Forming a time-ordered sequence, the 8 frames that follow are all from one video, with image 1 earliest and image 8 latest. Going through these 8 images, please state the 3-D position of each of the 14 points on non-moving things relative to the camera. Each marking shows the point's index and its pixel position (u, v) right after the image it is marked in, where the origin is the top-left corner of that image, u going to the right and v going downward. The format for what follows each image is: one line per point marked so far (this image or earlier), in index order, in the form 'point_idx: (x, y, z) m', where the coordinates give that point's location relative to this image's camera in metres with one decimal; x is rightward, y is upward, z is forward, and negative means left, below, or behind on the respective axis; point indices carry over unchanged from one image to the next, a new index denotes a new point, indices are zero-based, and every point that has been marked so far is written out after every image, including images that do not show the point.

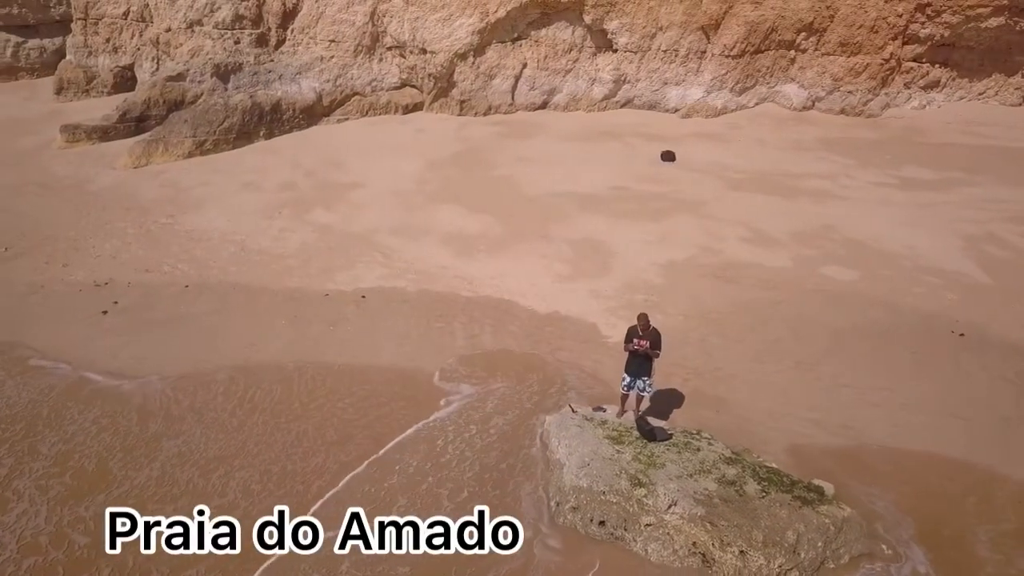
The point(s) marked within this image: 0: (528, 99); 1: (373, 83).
0: (+0.3, +2.9, +12.2) m
1: (-2.1, +3.0, +12.0) m
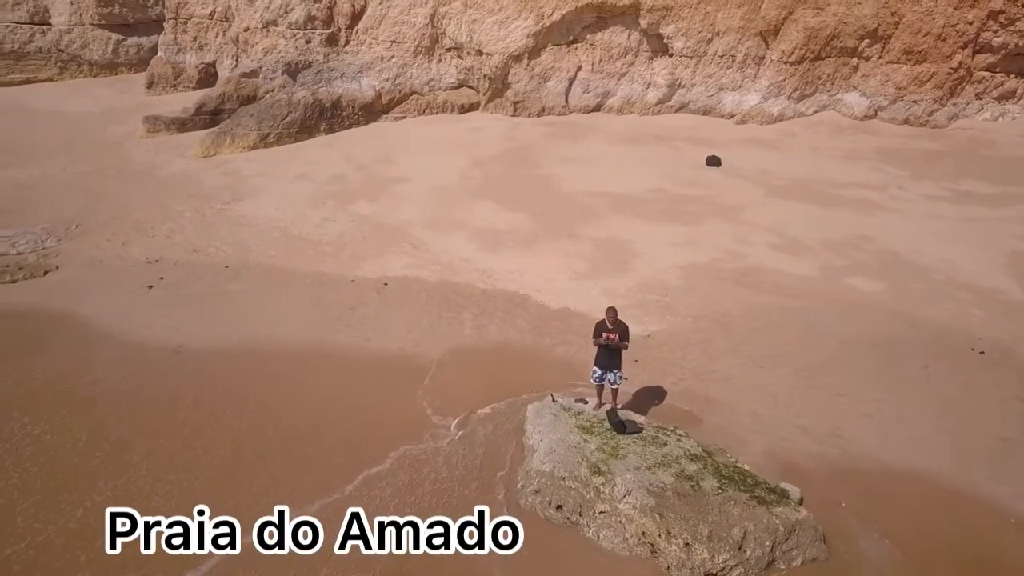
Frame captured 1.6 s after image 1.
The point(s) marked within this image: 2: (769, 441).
0: (+1.1, +2.9, +12.4) m
1: (-1.3, +3.2, +12.5) m
2: (+1.8, -1.2, +5.6) m
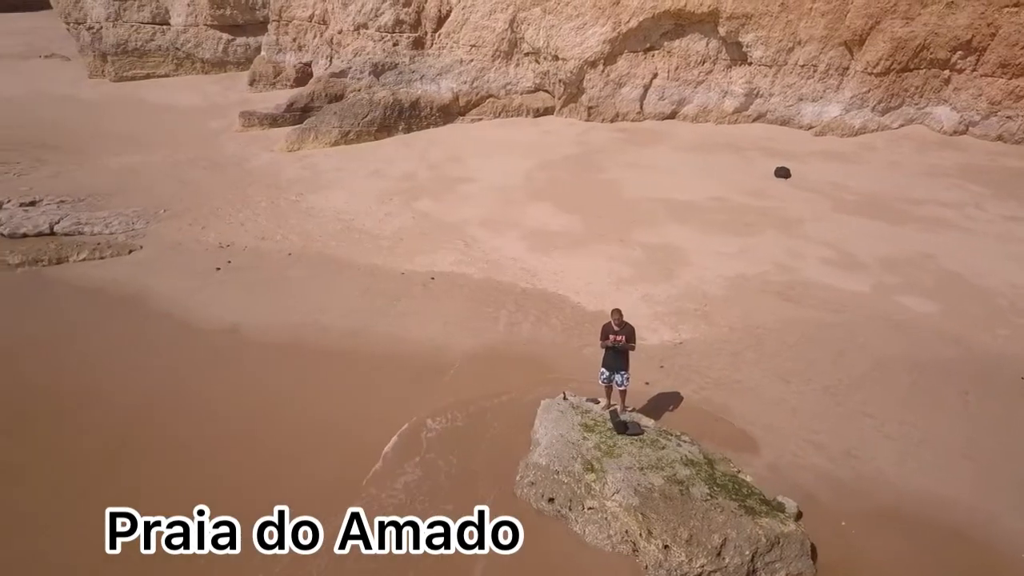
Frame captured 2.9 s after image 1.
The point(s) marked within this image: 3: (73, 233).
0: (+2.2, +2.7, +12.4) m
1: (-0.1, +3.2, +12.8) m
2: (+1.8, -1.3, +5.5) m
3: (-5.0, +0.6, +9.2) m
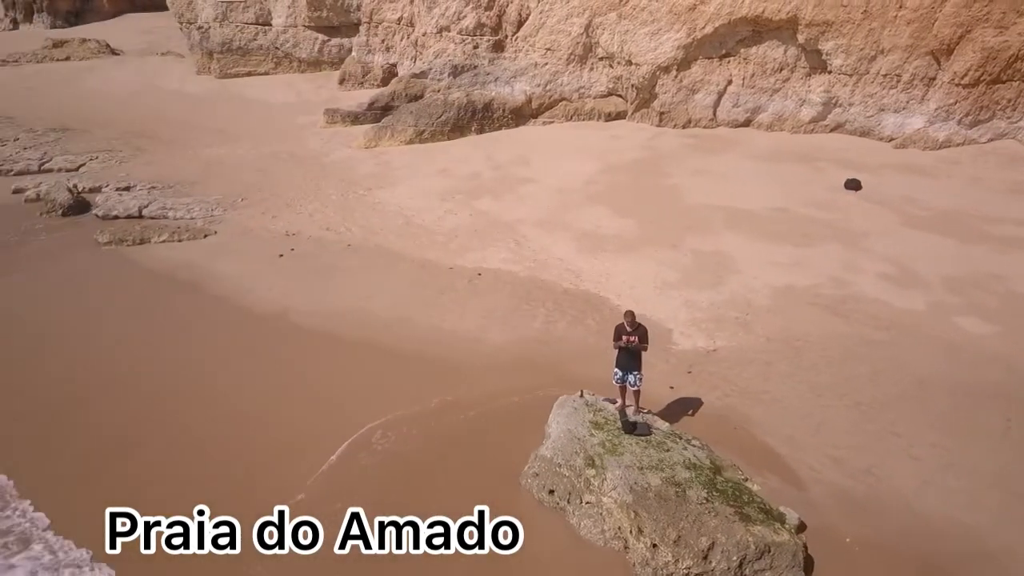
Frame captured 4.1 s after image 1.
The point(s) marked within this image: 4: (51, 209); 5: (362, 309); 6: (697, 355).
0: (+3.3, +2.6, +12.2) m
1: (+1.1, +3.1, +12.9) m
2: (+1.9, -1.3, +5.4) m
3: (-4.3, +0.9, +10.0) m
4: (-5.7, +1.0, +10.1) m
5: (-1.4, -0.2, +7.8) m
6: (+1.6, -0.6, +7.0) m
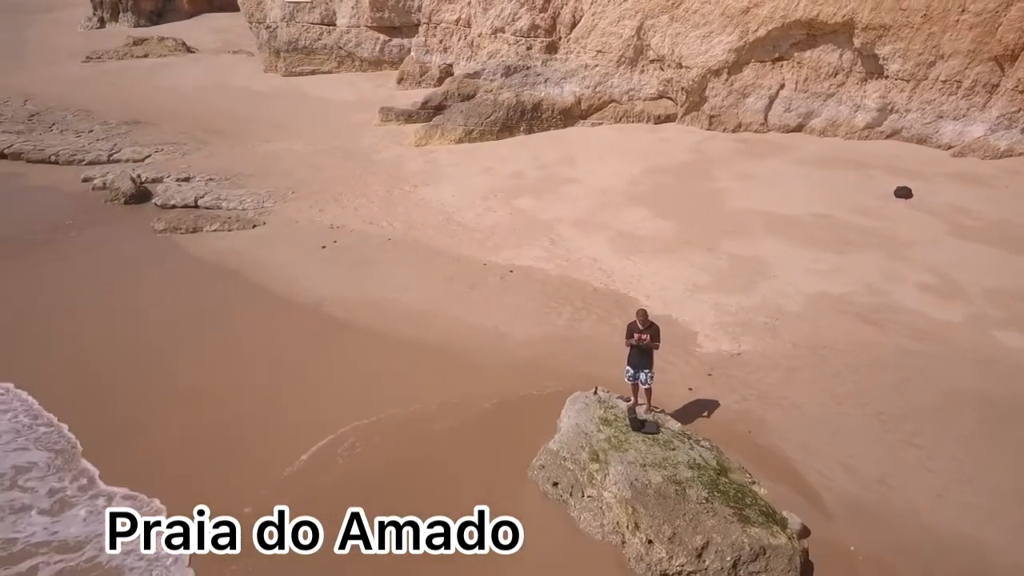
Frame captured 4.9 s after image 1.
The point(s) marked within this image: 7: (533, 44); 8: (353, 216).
0: (+4.0, +2.5, +12.1) m
1: (+1.9, +3.1, +12.9) m
2: (+1.9, -1.4, +5.4) m
3: (-3.8, +1.1, +10.4) m
4: (-5.2, +1.2, +10.6) m
5: (-1.2, -0.1, +8.0) m
6: (+1.8, -0.6, +6.9) m
7: (+0.3, +4.0, +13.5) m
8: (-2.0, +0.9, +10.1) m
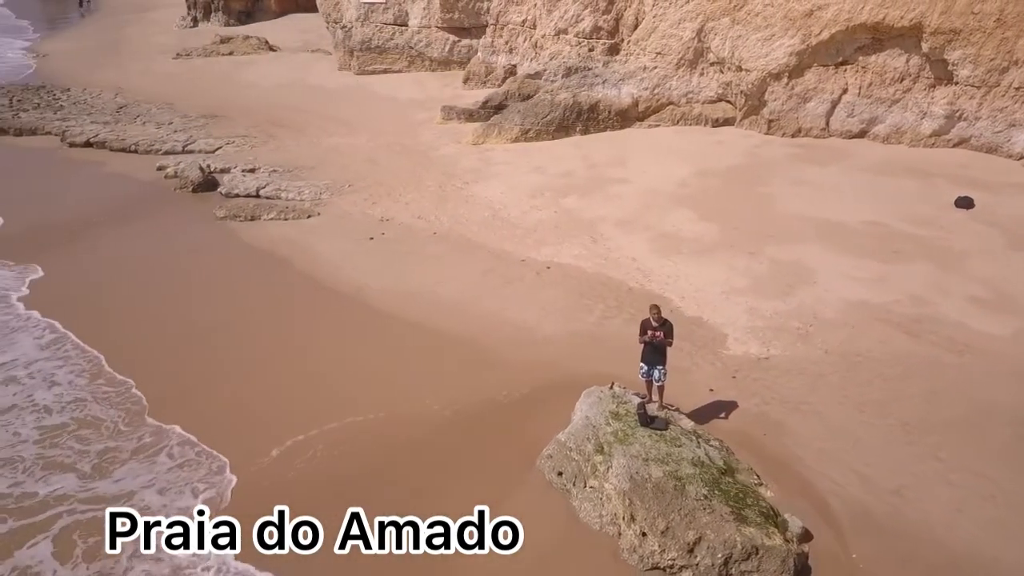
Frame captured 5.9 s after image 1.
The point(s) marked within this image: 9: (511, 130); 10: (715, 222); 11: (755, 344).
0: (+4.8, +2.4, +11.8) m
1: (+2.8, +3.0, +12.8) m
2: (+2.0, -1.4, +5.3) m
3: (-3.2, +1.2, +10.9) m
4: (-4.5, +1.4, +11.2) m
5: (-0.8, 0.0, +8.2) m
6: (+2.0, -0.6, +6.9) m
7: (+1.4, +4.0, +13.5) m
8: (-1.4, +1.0, +10.4) m
9: (0.0, +2.5, +12.9) m
10: (+2.4, +0.8, +9.6) m
11: (+2.1, -0.5, +7.1) m
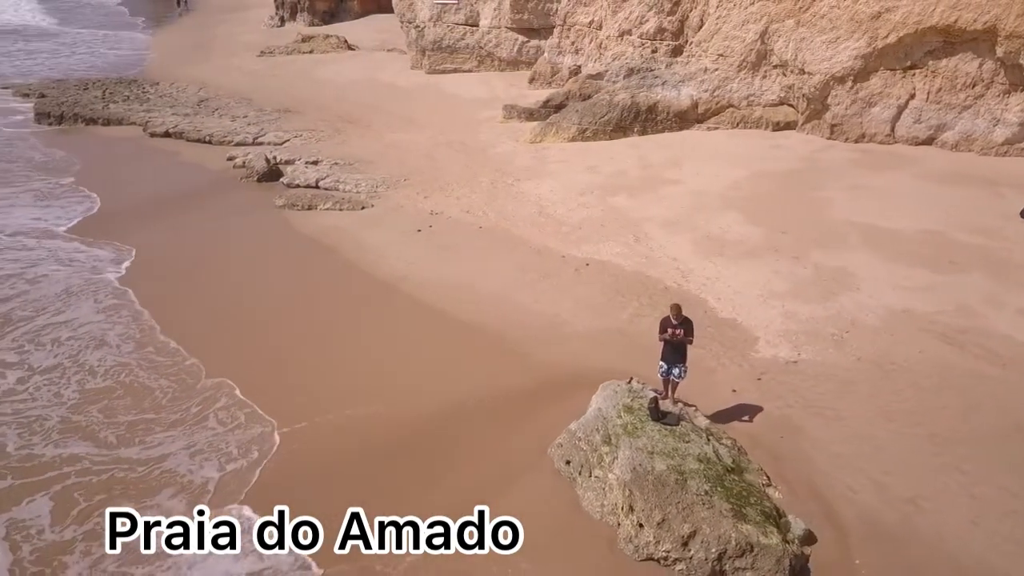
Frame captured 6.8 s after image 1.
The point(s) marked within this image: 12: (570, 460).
0: (+5.6, +2.2, +11.4) m
1: (+3.7, +3.0, +12.6) m
2: (+2.0, -1.4, +5.2) m
3: (-2.5, +1.4, +11.3) m
4: (-3.8, +1.6, +11.7) m
5: (-0.4, 0.0, +8.4) m
6: (+2.2, -0.6, +6.8) m
7: (+2.4, +4.0, +13.5) m
8: (-0.8, +1.1, +10.6) m
9: (+0.9, +2.6, +13.0) m
10: (+2.9, +0.7, +9.4) m
11: (+2.4, -0.5, +7.0) m
12: (+0.4, -1.2, +5.5) m
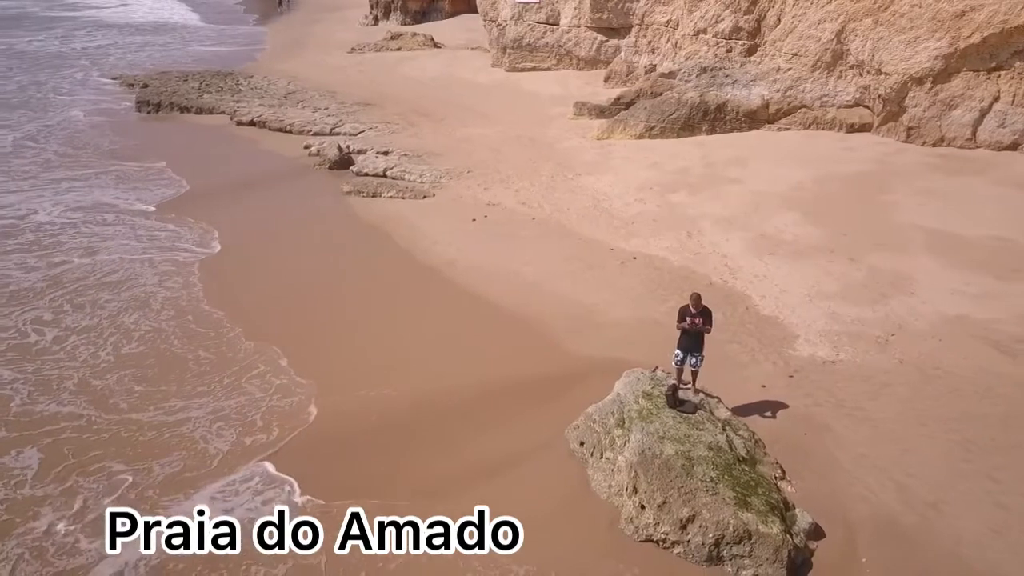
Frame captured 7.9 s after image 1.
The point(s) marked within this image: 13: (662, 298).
0: (+6.4, +2.0, +10.9) m
1: (+4.7, +2.9, +12.3) m
2: (+2.1, -1.4, +5.1) m
3: (-1.7, +1.6, +11.6) m
4: (-2.9, +1.9, +12.2) m
5: (+0.1, +0.2, +8.6) m
6: (+2.5, -0.6, +6.7) m
7: (+3.6, +4.0, +13.3) m
8: (0.0, +1.2, +10.7) m
9: (+2.0, +2.6, +13.0) m
10: (+3.5, +0.7, +9.2) m
11: (+2.7, -0.5, +6.9) m
12: (+0.5, -1.1, +5.6) m
13: (+1.5, -0.1, +7.8) m
